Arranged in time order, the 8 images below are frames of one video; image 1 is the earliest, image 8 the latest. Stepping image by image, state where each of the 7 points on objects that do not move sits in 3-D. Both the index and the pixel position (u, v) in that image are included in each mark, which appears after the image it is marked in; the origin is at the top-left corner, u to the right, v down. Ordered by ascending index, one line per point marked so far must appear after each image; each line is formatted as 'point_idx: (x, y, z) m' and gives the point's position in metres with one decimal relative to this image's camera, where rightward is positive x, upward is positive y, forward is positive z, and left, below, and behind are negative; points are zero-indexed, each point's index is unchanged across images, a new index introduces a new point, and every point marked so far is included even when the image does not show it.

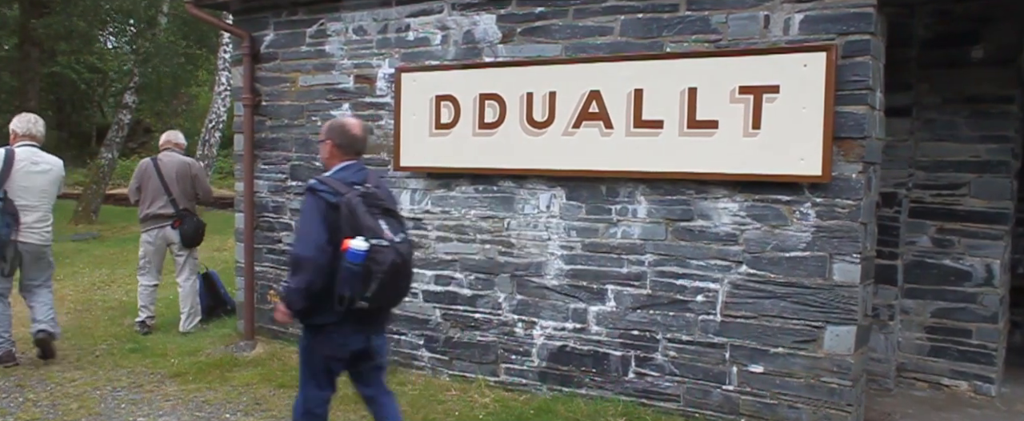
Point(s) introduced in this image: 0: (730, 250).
0: (+1.2, -0.2, +4.1) m
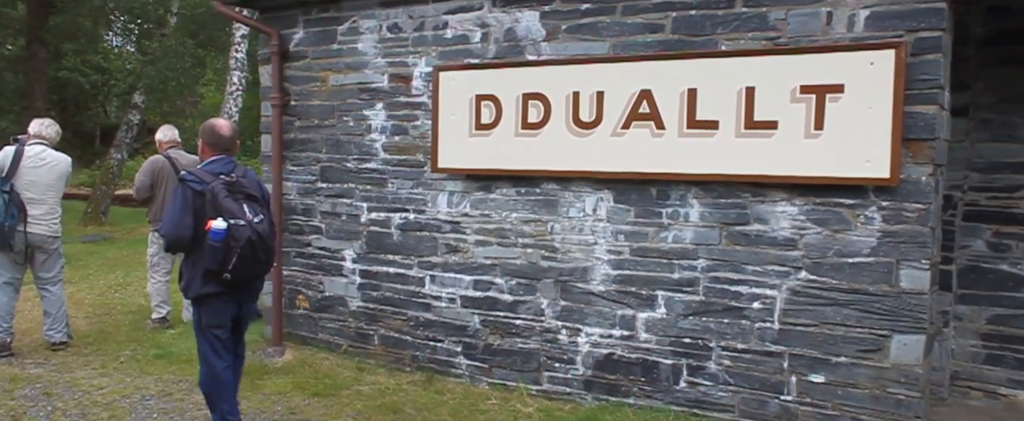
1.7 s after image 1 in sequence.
0: (+1.5, -0.2, +4.0) m
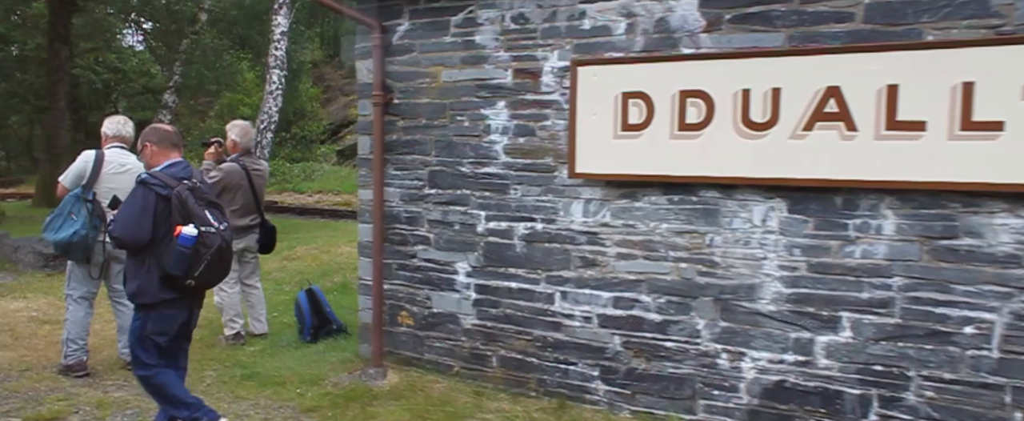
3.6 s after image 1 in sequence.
0: (+2.3, -0.3, +3.5) m
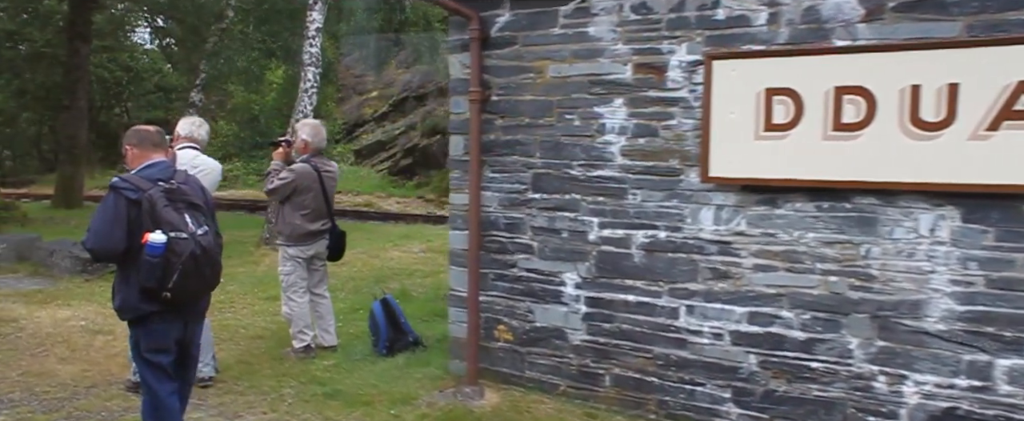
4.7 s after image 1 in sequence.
0: (+3.0, -0.3, +3.1) m
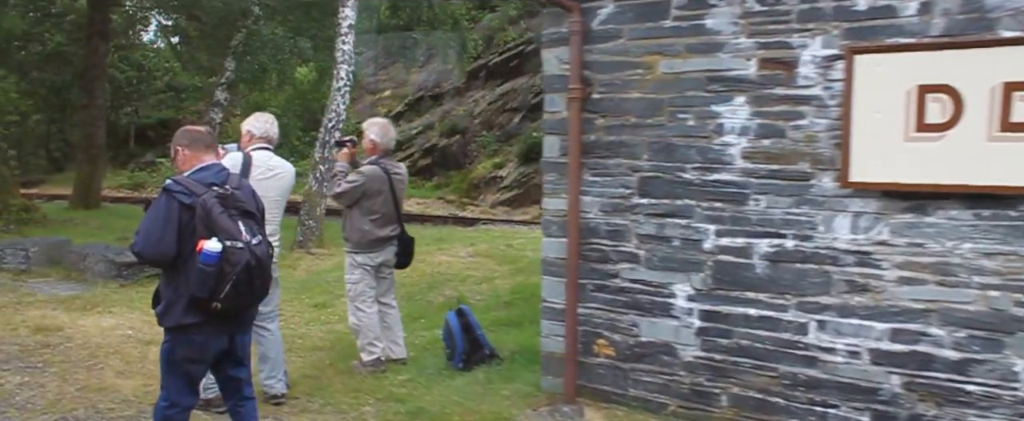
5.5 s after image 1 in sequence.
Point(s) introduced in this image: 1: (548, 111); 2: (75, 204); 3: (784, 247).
0: (+3.6, -0.4, +2.8) m
1: (+0.2, +0.6, +4.7) m
2: (-11.3, +0.1, +19.6) m
3: (+1.4, -0.2, +4.0) m
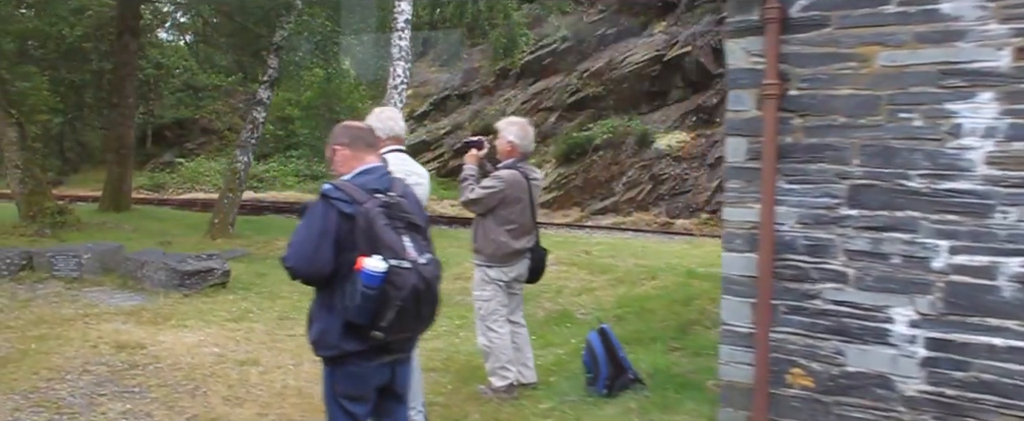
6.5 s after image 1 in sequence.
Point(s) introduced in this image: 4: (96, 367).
0: (+4.6, -0.4, +2.2) m
1: (+1.2, +0.6, +4.2) m
2: (-10.3, +0.1, +19.1) m
3: (+2.4, -0.3, +3.5) m
4: (-3.1, -1.2, +5.6) m
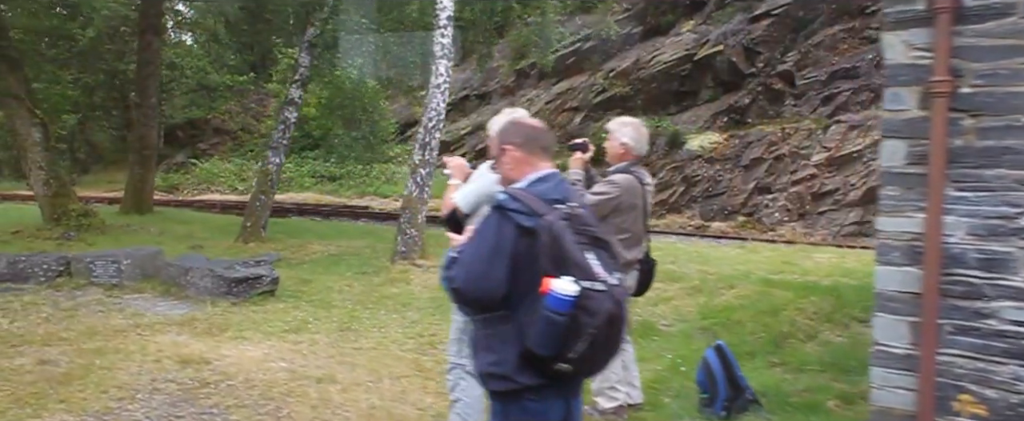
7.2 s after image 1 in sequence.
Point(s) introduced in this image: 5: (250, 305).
0: (+5.3, -0.5, +1.8) m
1: (+1.9, +0.5, +3.8) m
2: (-9.6, 0.0, +18.7) m
3: (+3.1, -0.3, +3.1) m
4: (-2.4, -1.2, +5.2) m
5: (-2.8, -1.0, +8.2) m
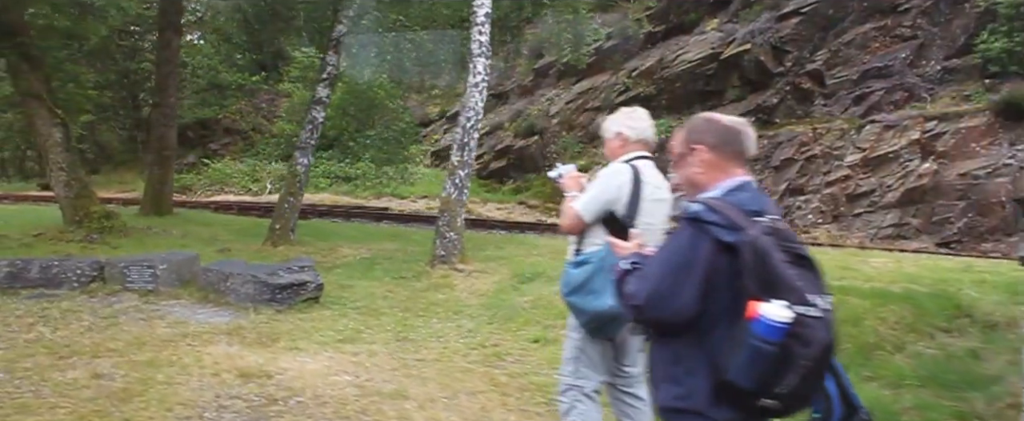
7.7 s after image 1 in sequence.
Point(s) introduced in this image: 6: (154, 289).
0: (+5.8, -0.5, +1.5) m
1: (+2.5, +0.5, +3.4) m
2: (-8.9, 0.0, +18.4) m
3: (+3.7, -0.3, +2.8) m
4: (-1.8, -1.2, +4.9) m
5: (-2.3, -1.1, +7.9) m
6: (-4.2, -0.9, +8.9) m
